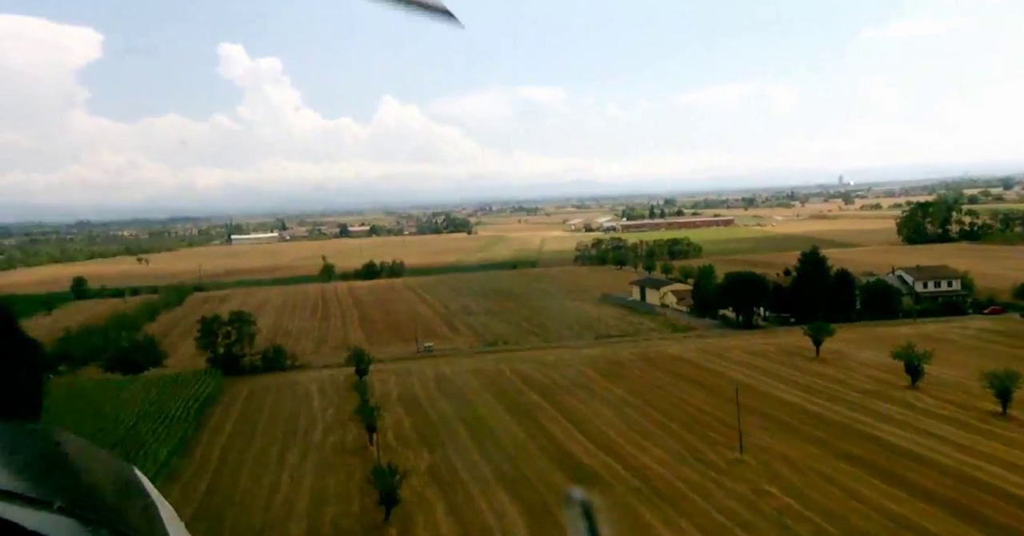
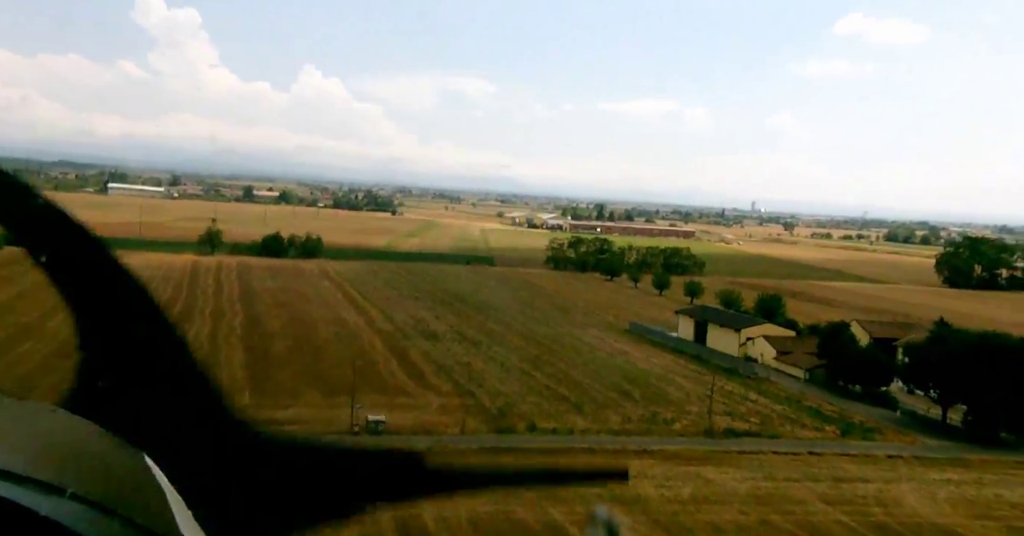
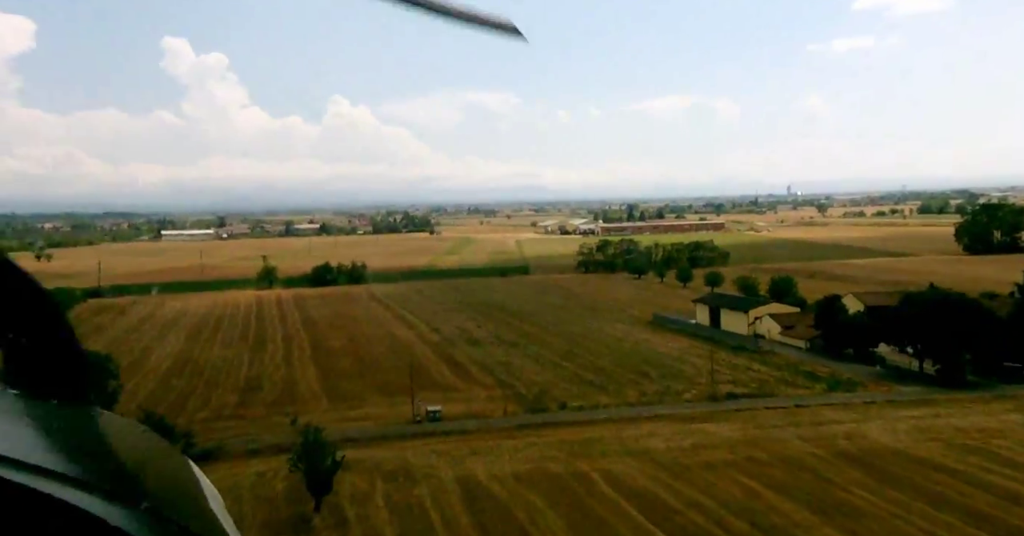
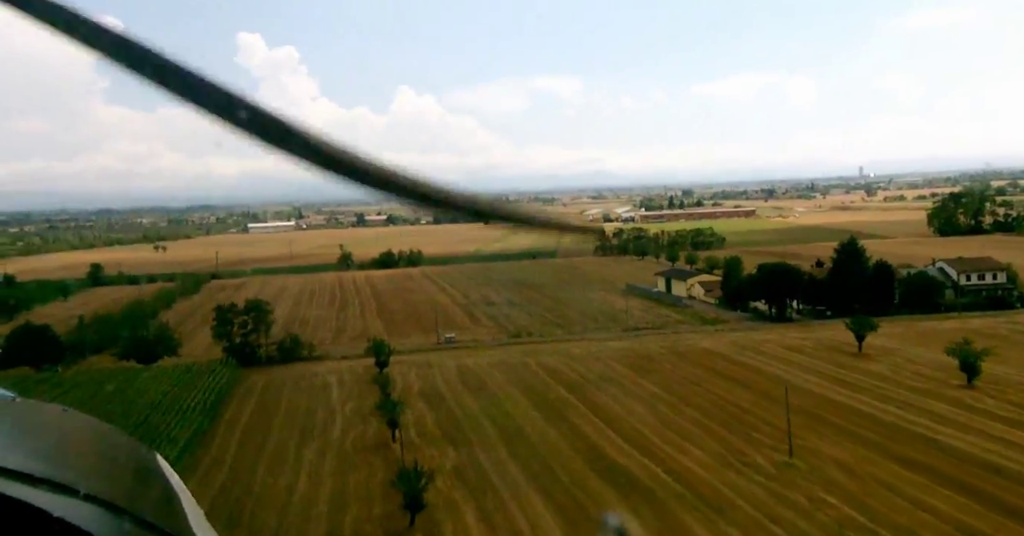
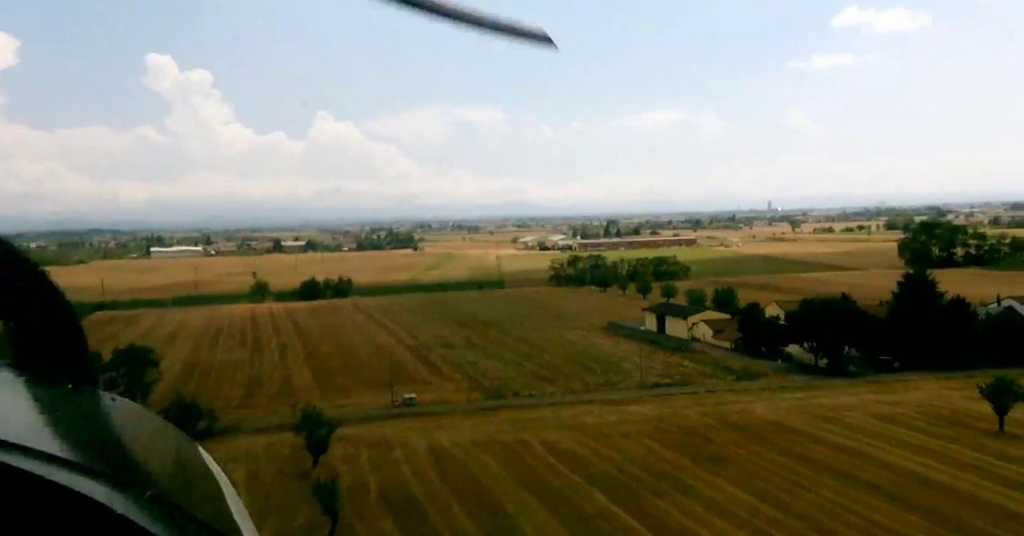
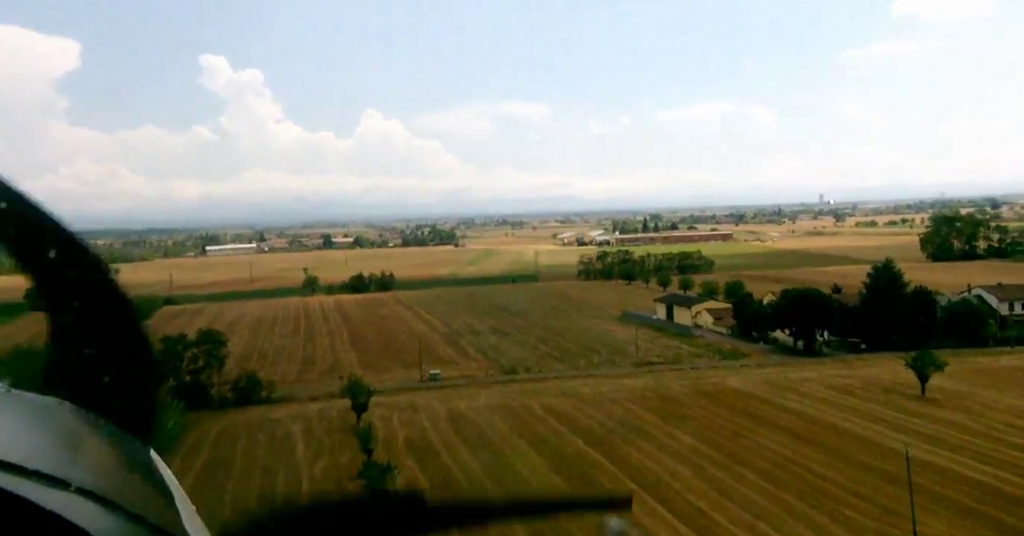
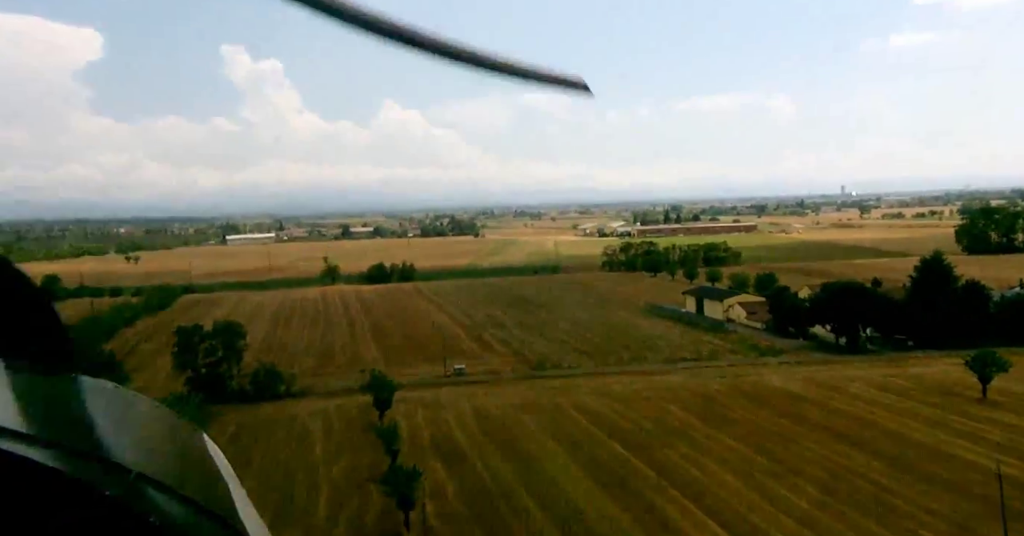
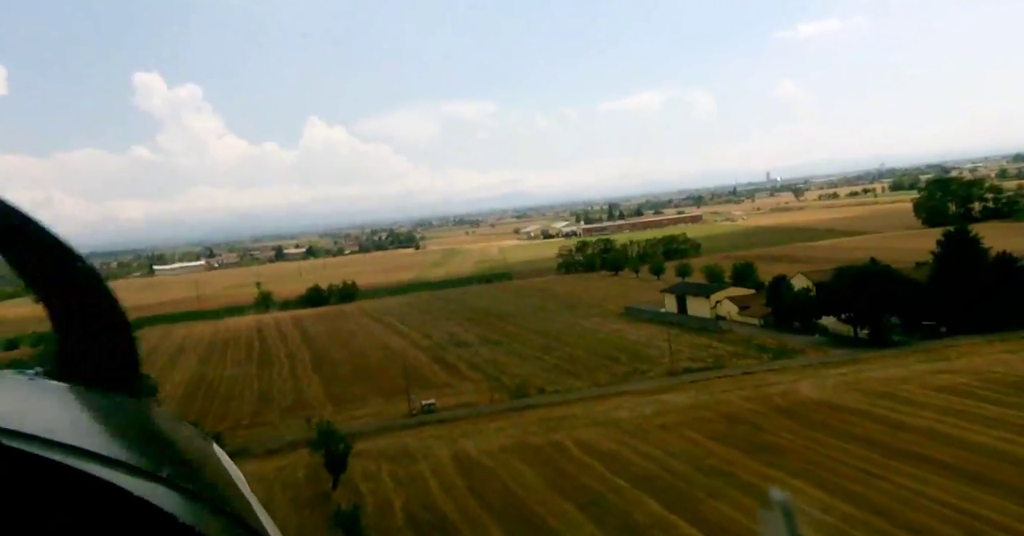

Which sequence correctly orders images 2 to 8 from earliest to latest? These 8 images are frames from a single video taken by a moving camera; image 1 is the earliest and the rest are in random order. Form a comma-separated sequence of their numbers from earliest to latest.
4, 6, 7, 5, 8, 3, 2
